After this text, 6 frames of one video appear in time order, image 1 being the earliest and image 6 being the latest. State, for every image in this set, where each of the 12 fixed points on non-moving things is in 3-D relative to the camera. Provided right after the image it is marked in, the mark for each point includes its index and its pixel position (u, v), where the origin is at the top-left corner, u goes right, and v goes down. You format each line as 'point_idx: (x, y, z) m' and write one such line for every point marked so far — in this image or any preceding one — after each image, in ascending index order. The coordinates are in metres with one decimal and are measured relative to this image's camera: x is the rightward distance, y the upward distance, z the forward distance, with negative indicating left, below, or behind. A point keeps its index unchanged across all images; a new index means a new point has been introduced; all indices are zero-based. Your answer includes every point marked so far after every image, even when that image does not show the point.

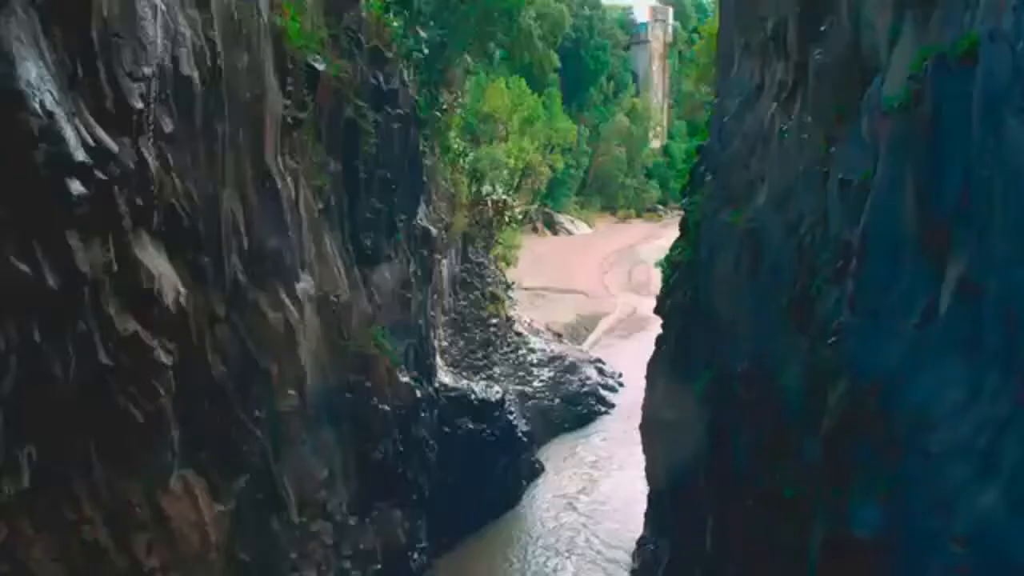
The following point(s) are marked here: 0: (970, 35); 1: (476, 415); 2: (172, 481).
0: (+3.6, +2.0, +6.6) m
1: (-0.8, -3.0, +18.7) m
2: (-3.5, -2.0, +8.3) m
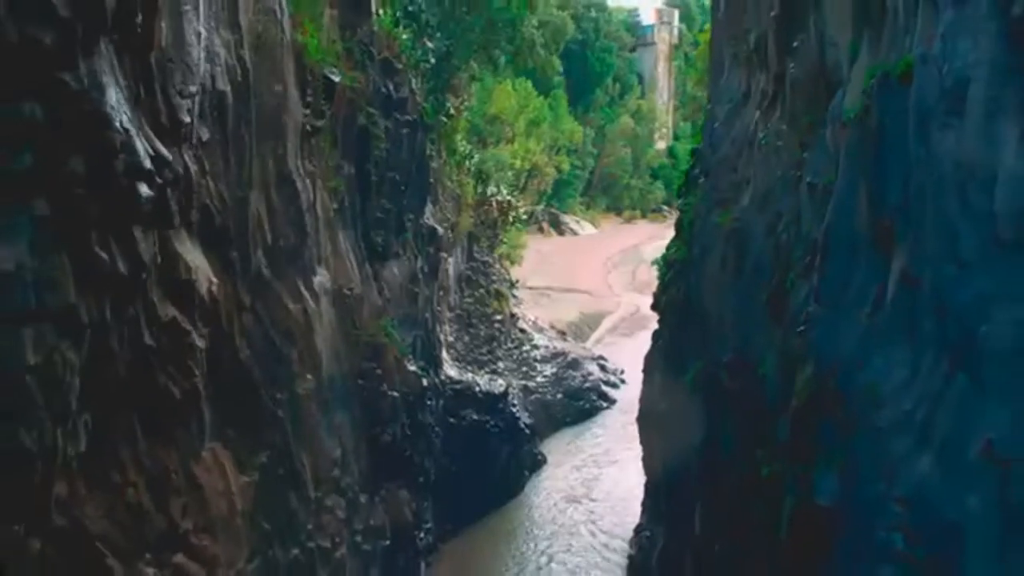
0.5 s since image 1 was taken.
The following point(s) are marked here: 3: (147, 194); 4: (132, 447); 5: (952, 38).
0: (+3.6, +2.1, +7.5) m
1: (-0.8, -2.9, +19.6) m
2: (-3.5, -1.9, +9.3) m
3: (-2.6, +0.7, +5.9) m
4: (-3.8, -1.6, +8.1) m
5: (+3.6, +2.0, +6.7) m
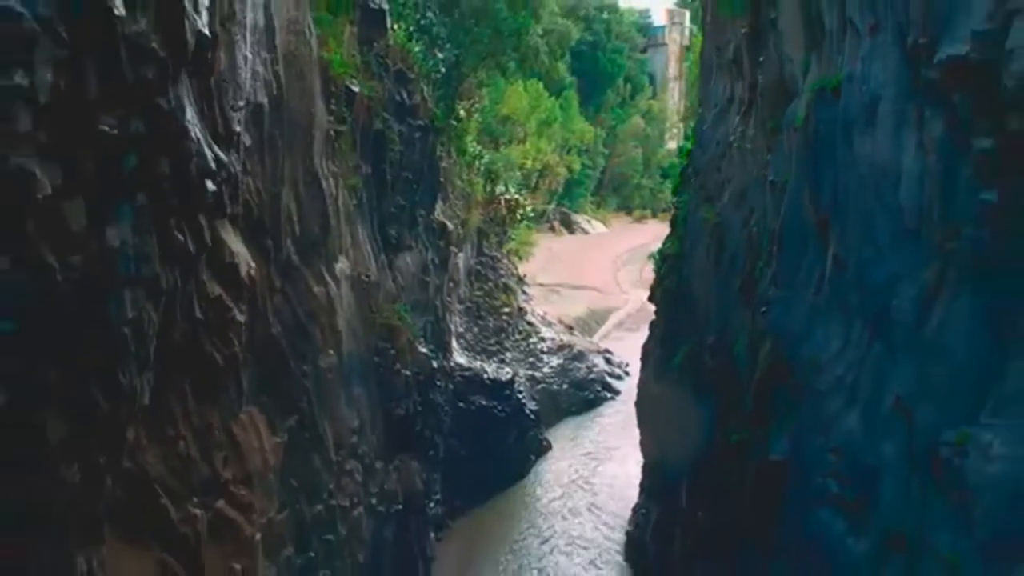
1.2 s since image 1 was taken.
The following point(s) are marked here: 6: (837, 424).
0: (+3.5, +2.3, +8.9) m
1: (-0.6, -2.7, +21.0) m
2: (-3.5, -1.7, +10.8) m
3: (-2.7, +0.9, +7.4) m
4: (-3.9, -1.4, +9.6) m
5: (+3.5, +2.2, +8.0) m
6: (+3.6, -1.5, +8.9) m
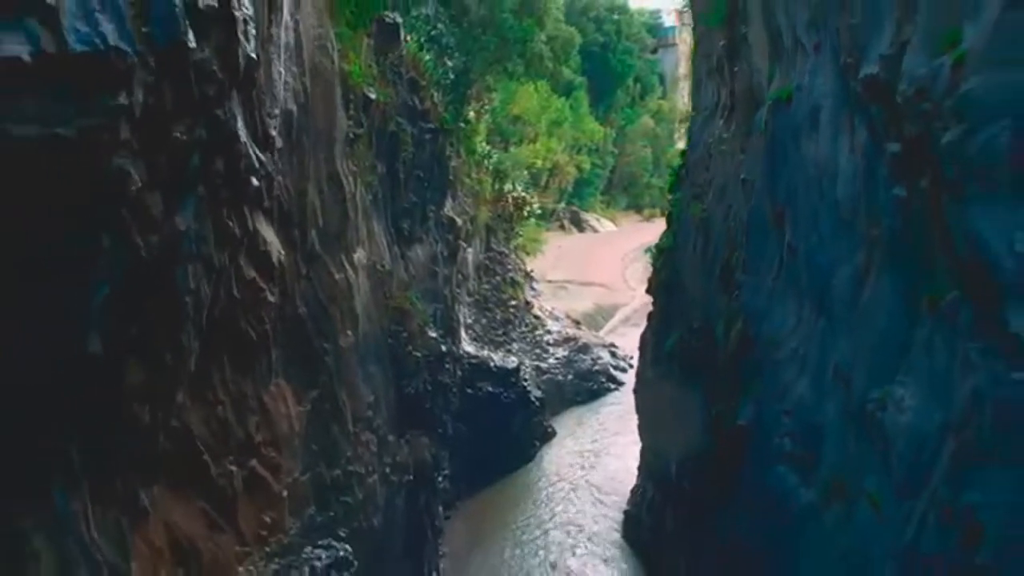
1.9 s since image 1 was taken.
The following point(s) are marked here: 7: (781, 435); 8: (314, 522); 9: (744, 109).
0: (+3.5, +2.5, +10.2) m
1: (-0.5, -2.5, +22.4) m
2: (-3.6, -1.4, +12.2) m
3: (-2.7, +1.1, +8.8) m
4: (-3.9, -1.1, +11.0) m
5: (+3.5, +2.4, +9.3) m
6: (+3.5, -1.3, +10.3) m
7: (+3.4, -1.9, +10.5) m
8: (-3.1, -3.7, +12.8) m
9: (+3.6, +2.8, +12.8) m
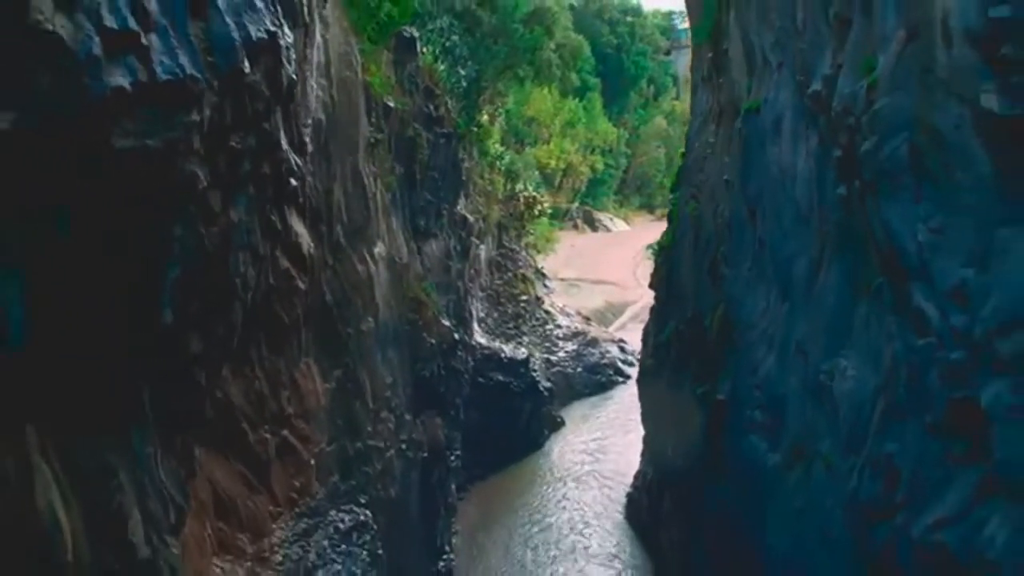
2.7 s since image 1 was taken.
0: (+3.5, +2.7, +11.5) m
1: (-0.3, -2.3, +23.8) m
2: (-3.5, -1.3, +13.7) m
3: (-2.7, +1.3, +10.3) m
4: (-3.9, -1.0, +12.5) m
5: (+3.5, +2.6, +10.7) m
6: (+3.5, -1.1, +11.6) m
7: (+3.5, -1.7, +11.8) m
8: (-3.0, -3.5, +14.2) m
9: (+3.7, +3.0, +14.2) m
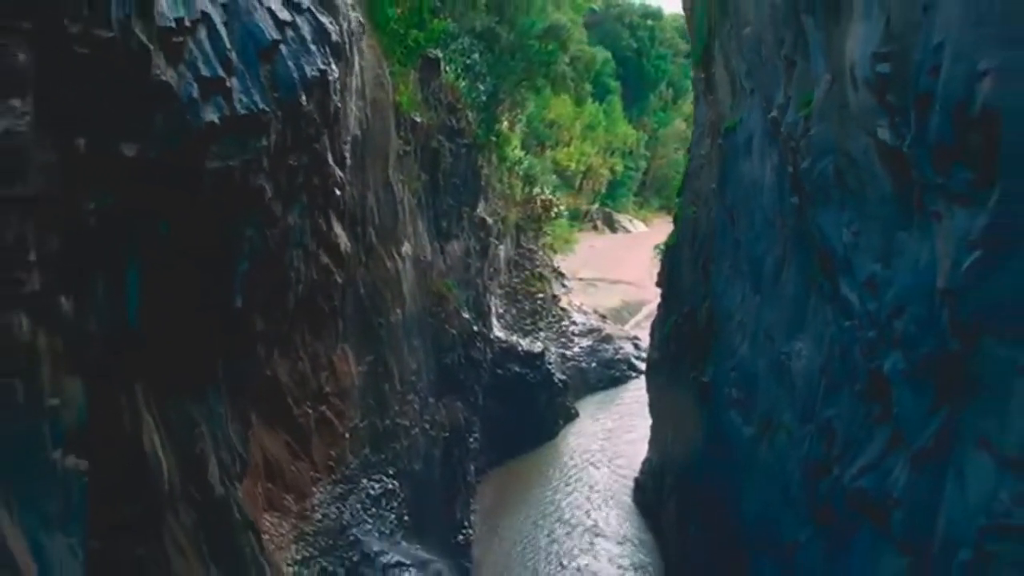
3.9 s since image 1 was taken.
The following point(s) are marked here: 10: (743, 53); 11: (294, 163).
0: (+3.7, +2.7, +13.3) m
1: (+0.2, -2.2, +25.7) m
2: (-3.3, -1.1, +15.6) m
3: (-2.6, +1.4, +12.2) m
4: (-3.7, -0.8, +14.4) m
5: (+3.6, +2.7, +12.4) m
6: (+3.7, -1.0, +13.3) m
7: (+3.6, -1.6, +13.5) m
8: (-2.8, -3.4, +16.1) m
9: (+4.0, +3.1, +15.9) m
10: (+3.6, +3.6, +12.5) m
11: (-2.7, +1.6, +10.3) m
